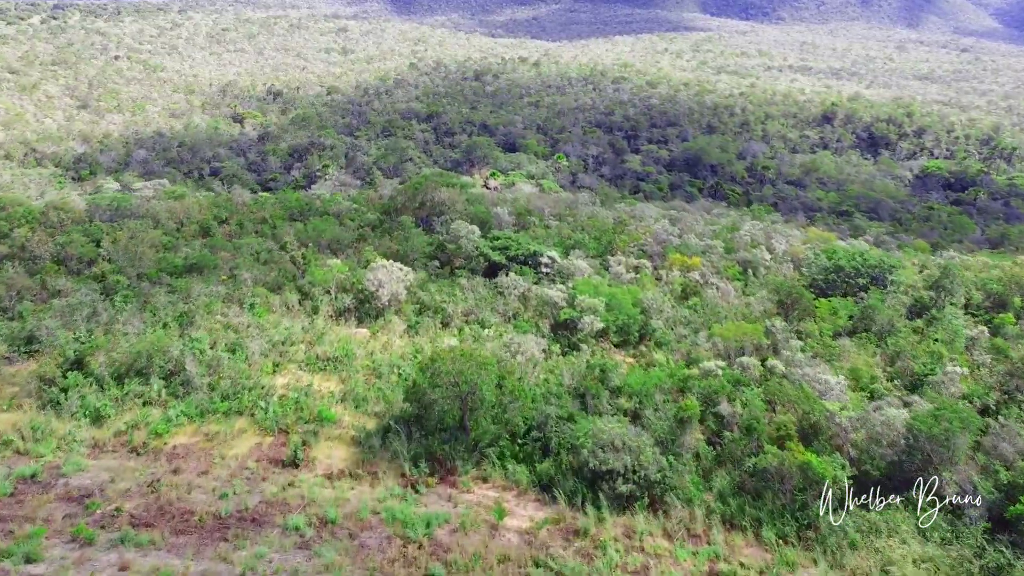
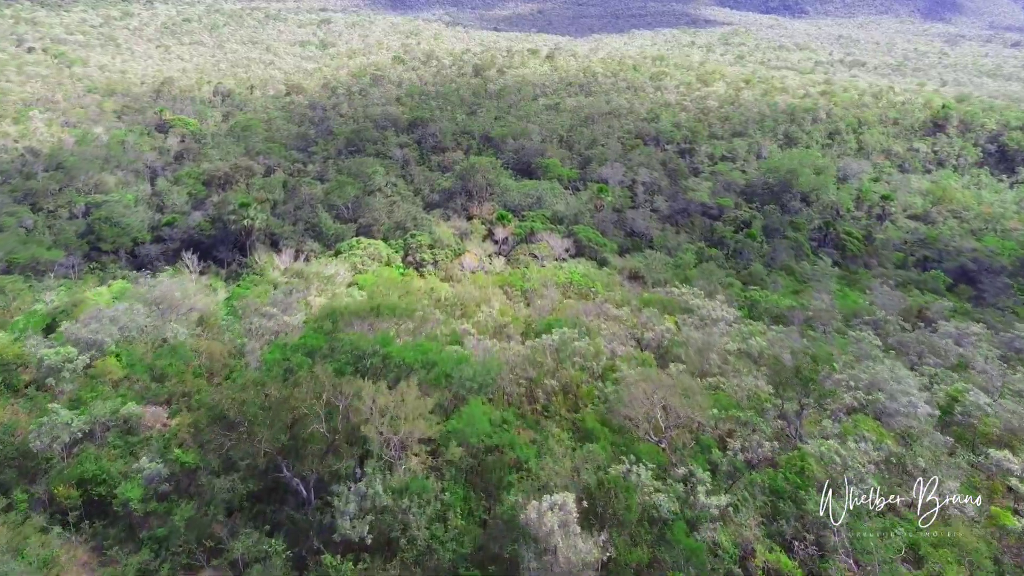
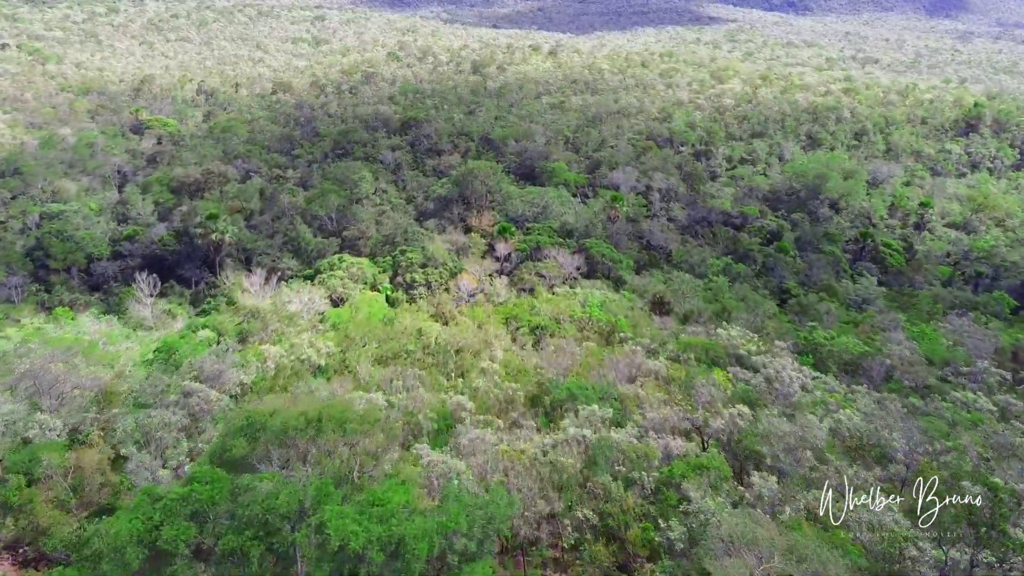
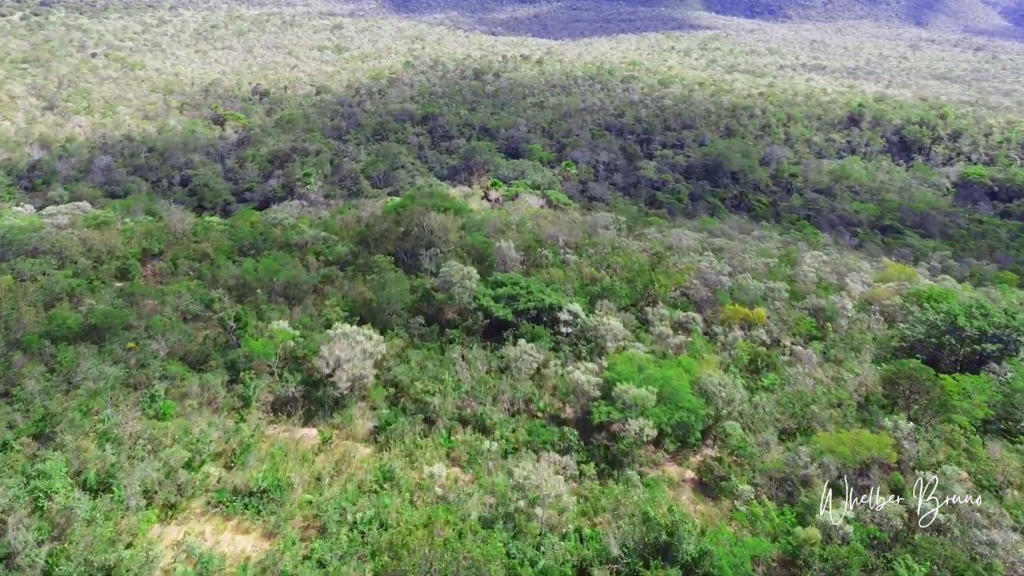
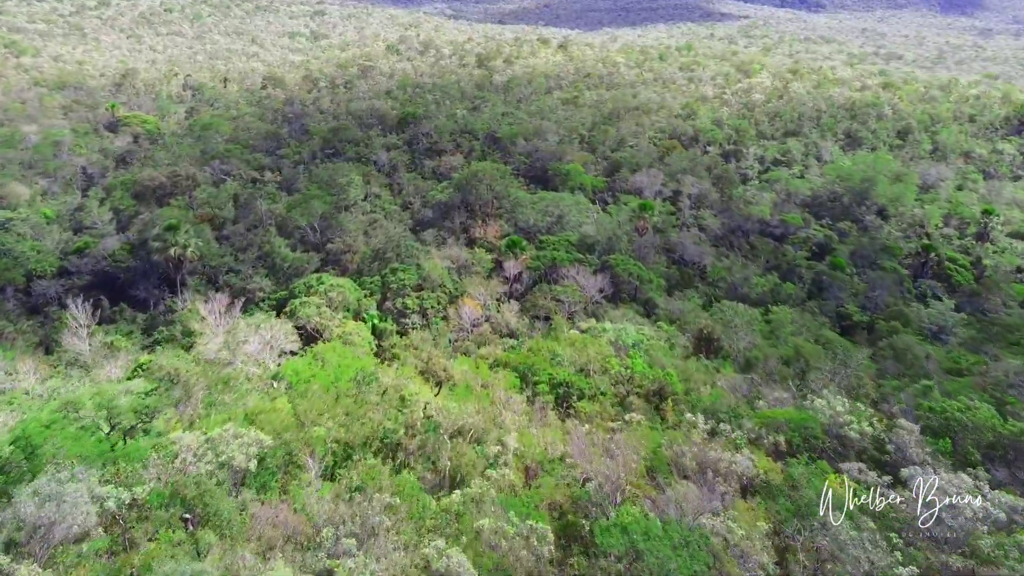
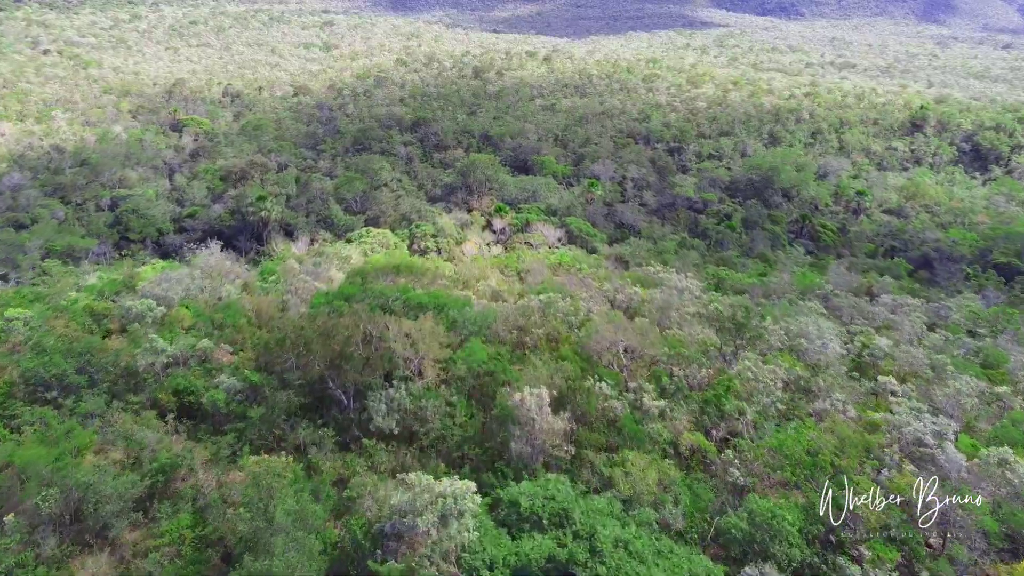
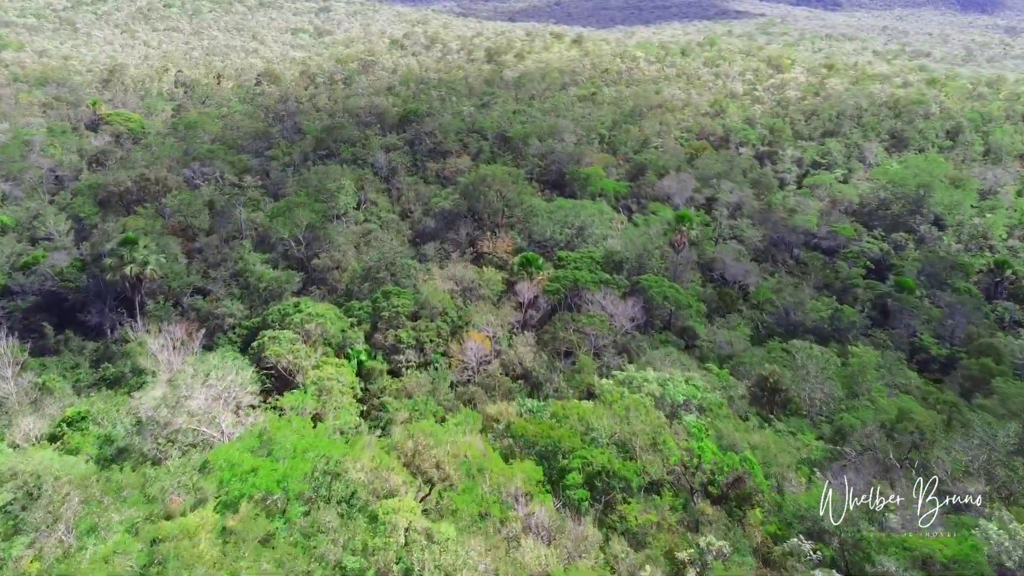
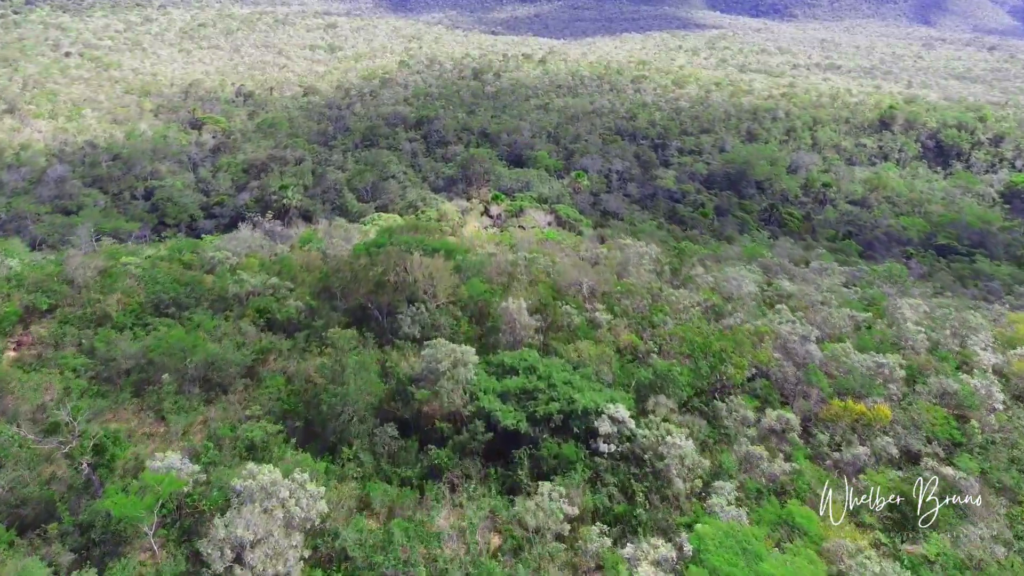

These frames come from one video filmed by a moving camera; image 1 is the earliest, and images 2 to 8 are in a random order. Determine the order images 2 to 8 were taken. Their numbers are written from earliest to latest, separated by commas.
4, 8, 6, 2, 3, 5, 7
